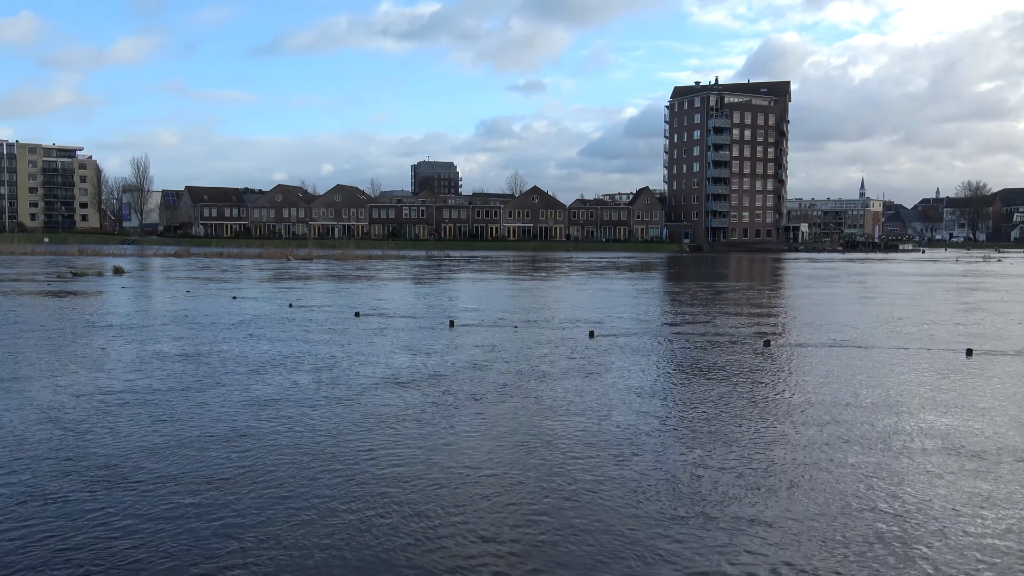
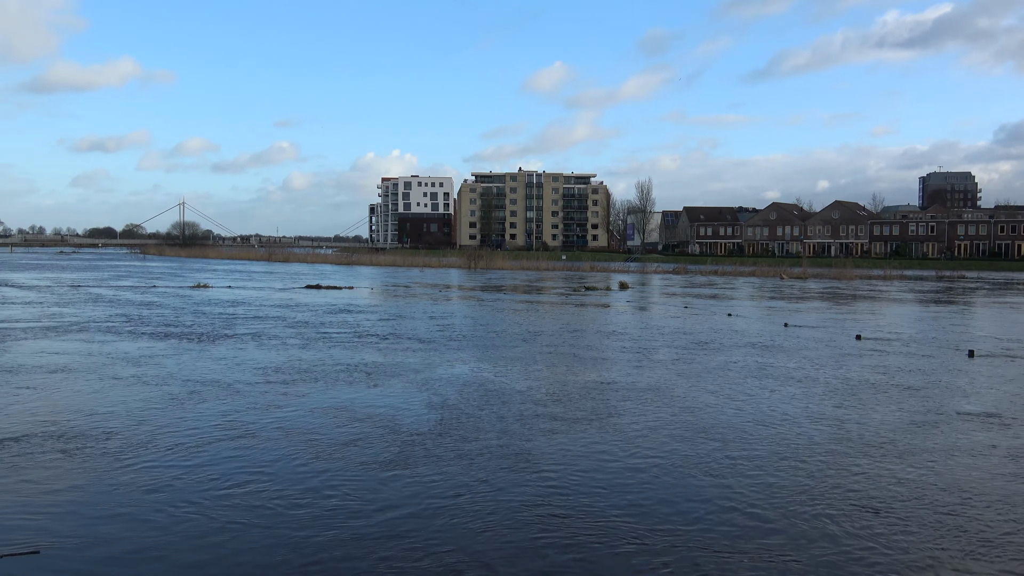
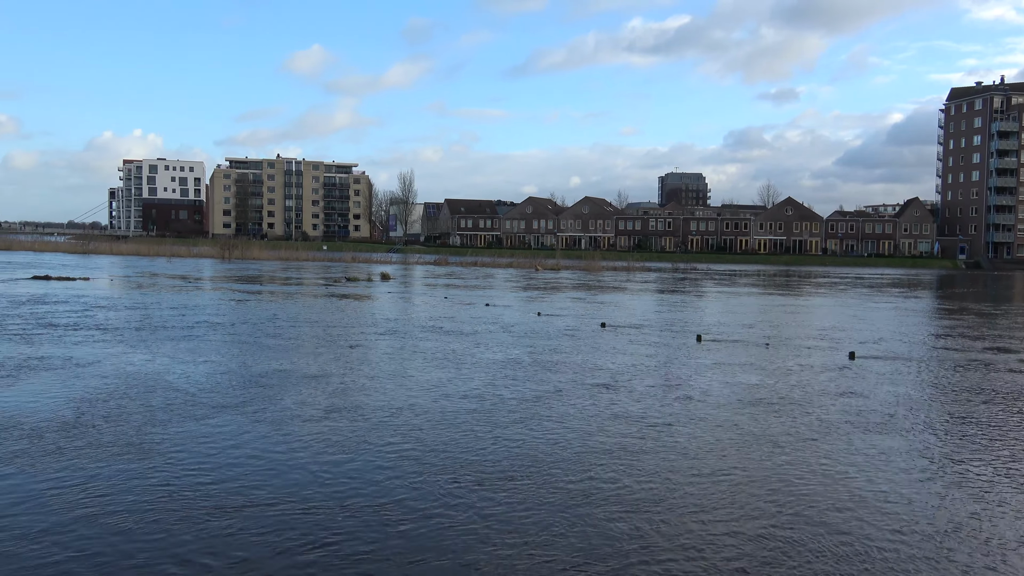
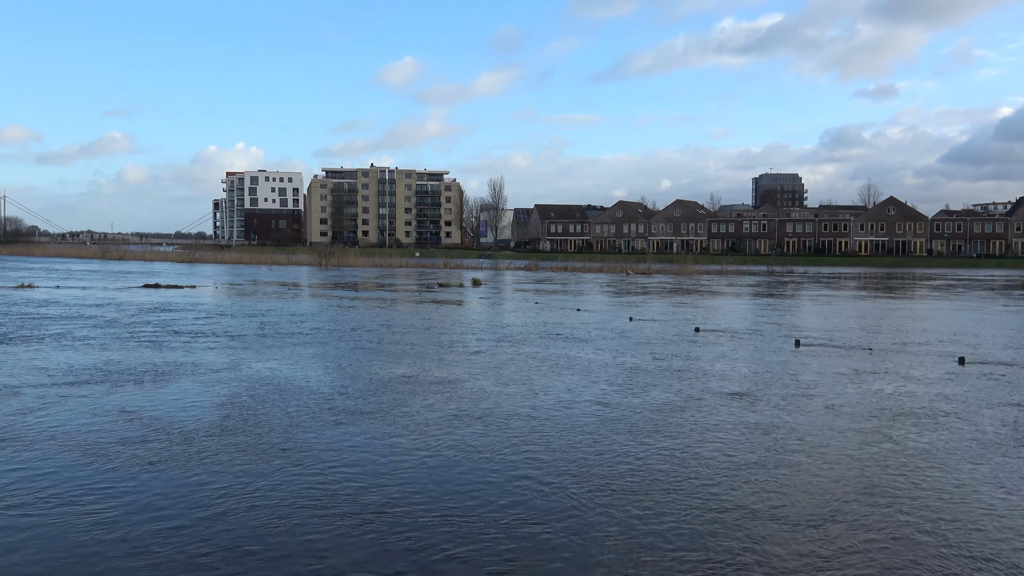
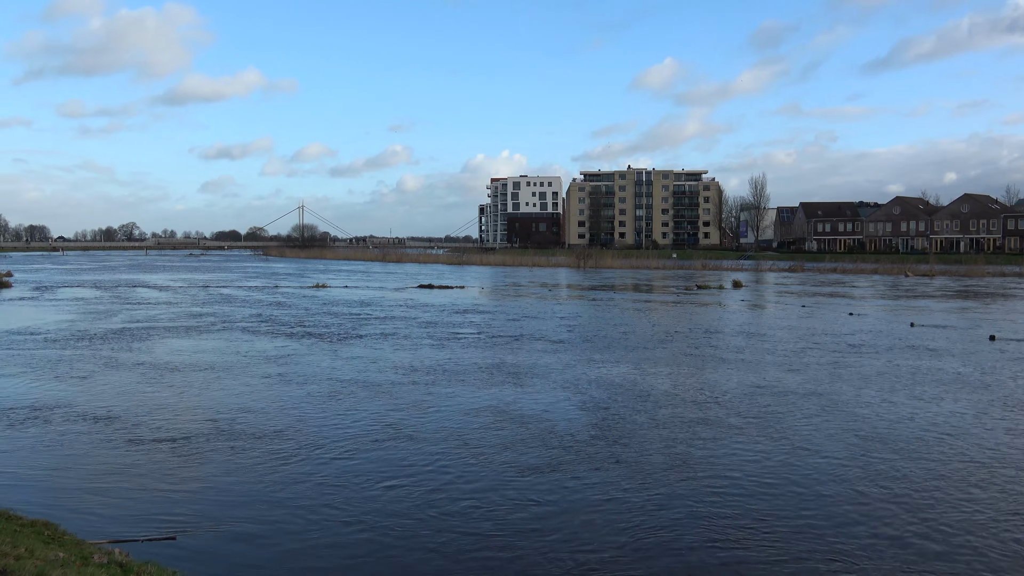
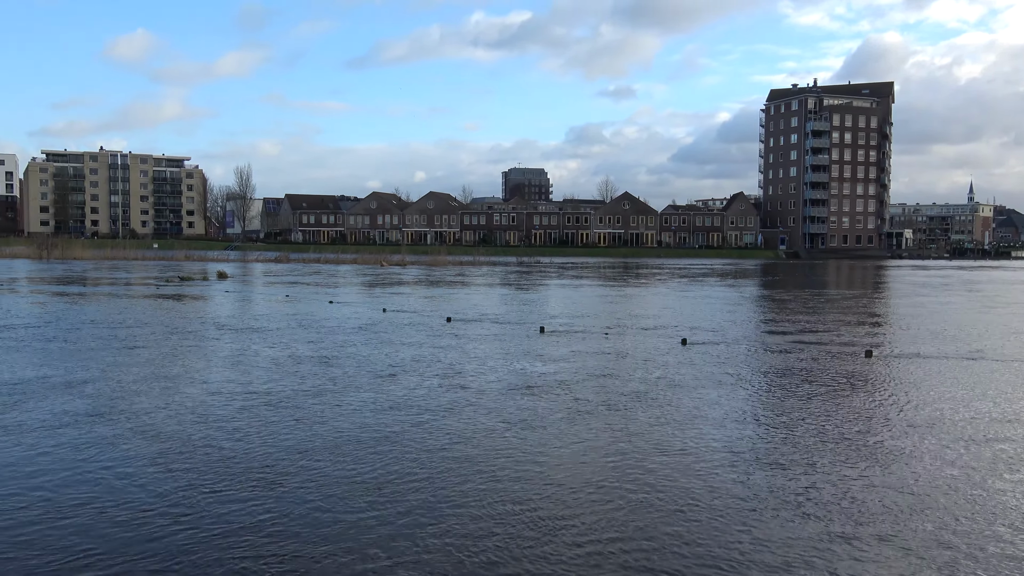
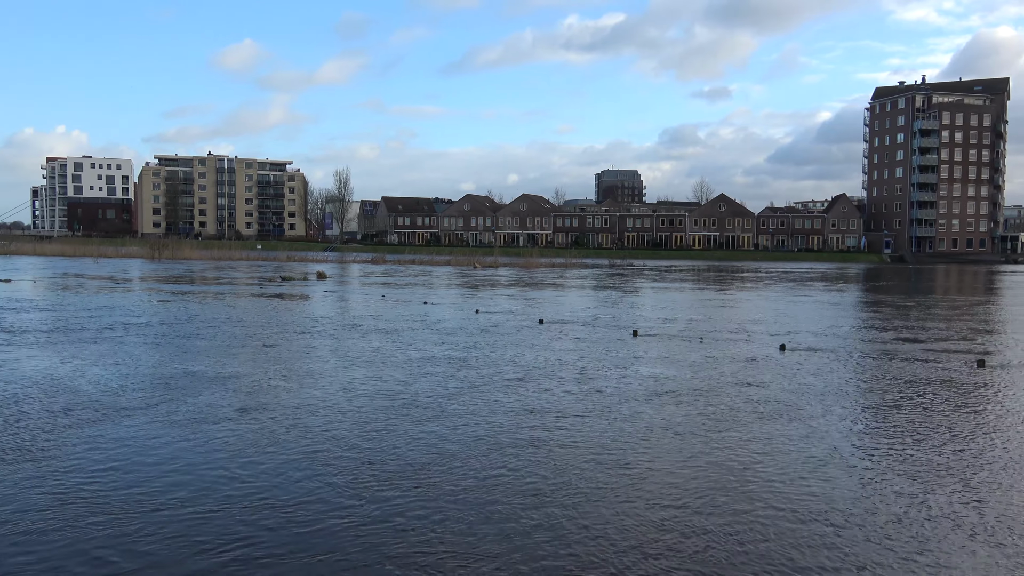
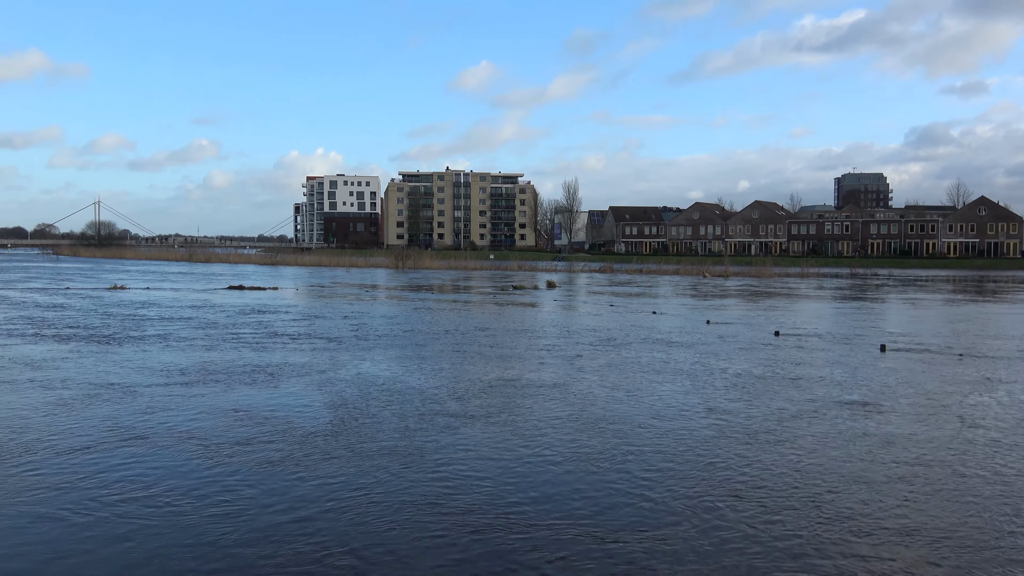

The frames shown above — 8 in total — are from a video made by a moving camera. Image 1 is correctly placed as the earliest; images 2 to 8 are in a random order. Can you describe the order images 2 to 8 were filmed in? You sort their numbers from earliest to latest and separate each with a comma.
6, 7, 3, 4, 8, 2, 5
